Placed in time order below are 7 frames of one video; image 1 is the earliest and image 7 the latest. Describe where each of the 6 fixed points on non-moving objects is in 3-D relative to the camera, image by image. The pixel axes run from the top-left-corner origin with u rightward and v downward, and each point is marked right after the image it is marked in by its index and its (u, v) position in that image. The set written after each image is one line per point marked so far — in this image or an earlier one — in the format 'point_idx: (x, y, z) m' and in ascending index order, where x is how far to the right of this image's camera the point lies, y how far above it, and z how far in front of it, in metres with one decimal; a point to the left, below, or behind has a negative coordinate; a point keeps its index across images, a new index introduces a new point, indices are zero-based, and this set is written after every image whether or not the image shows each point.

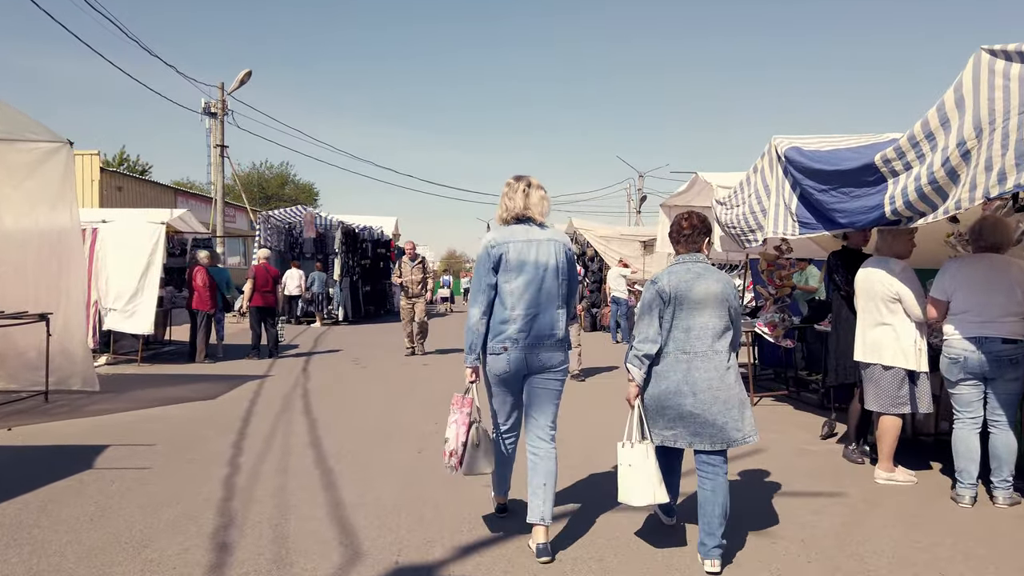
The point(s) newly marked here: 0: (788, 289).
0: (+3.0, 0.0, +8.0) m
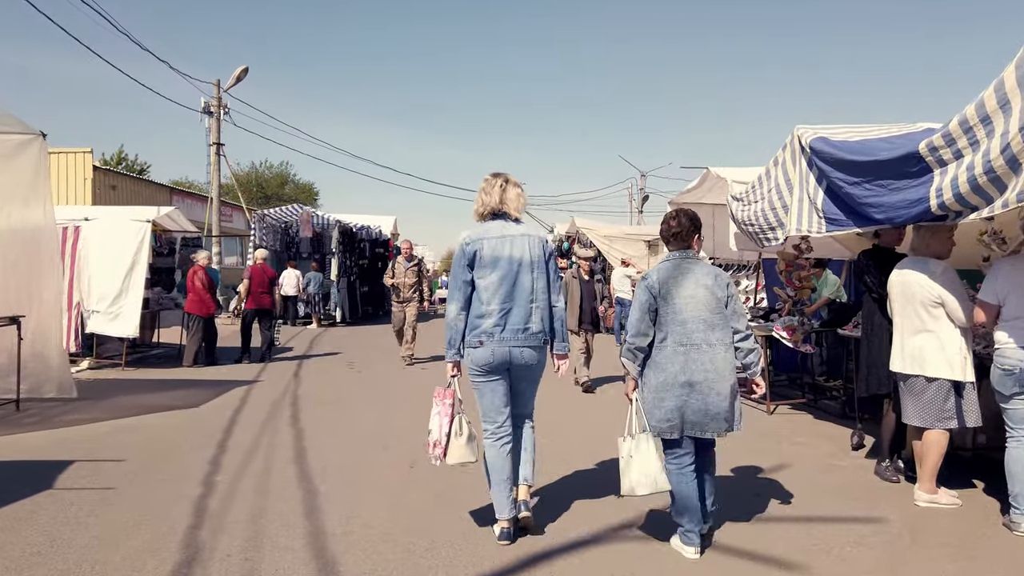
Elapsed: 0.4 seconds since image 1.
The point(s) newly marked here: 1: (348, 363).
0: (+3.0, 0.0, +7.5) m
1: (-2.6, -1.2, +11.6) m
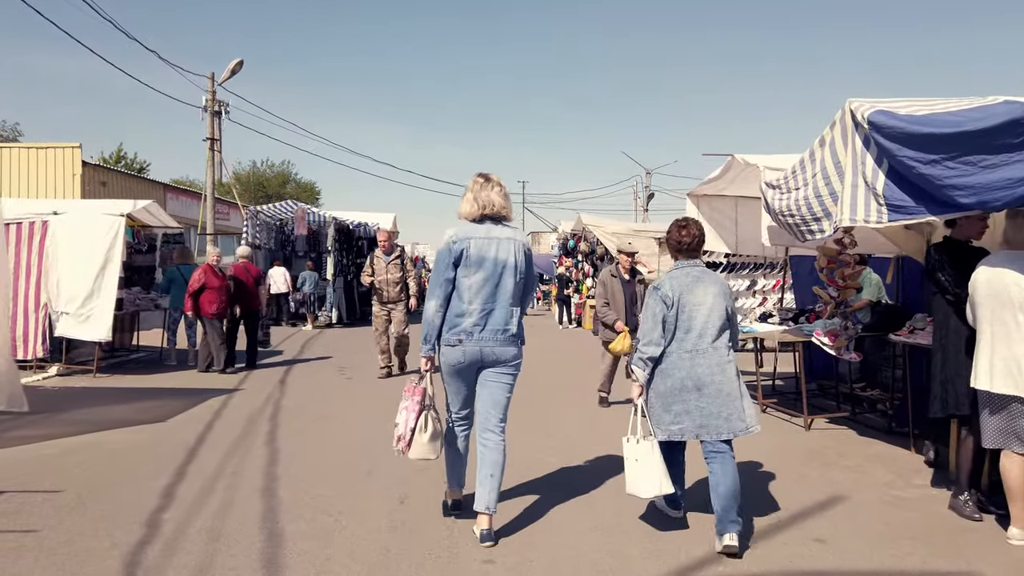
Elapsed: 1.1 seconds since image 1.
0: (+3.1, 0.0, +6.6) m
1: (-2.5, -1.2, +10.8) m
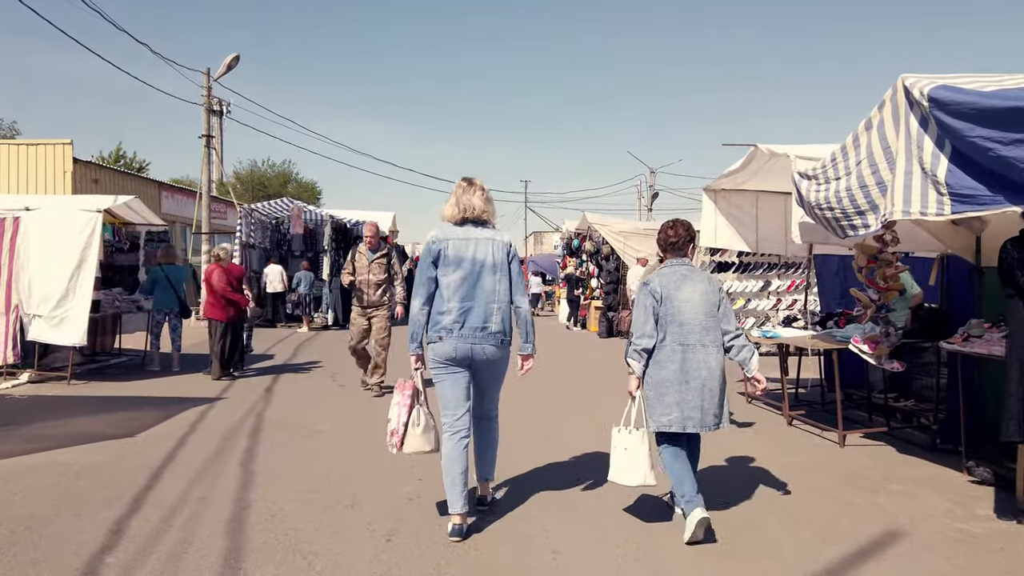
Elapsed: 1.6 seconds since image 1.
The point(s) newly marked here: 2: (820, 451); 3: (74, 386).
0: (+3.1, -0.1, +6.0) m
1: (-2.5, -1.2, +10.2) m
2: (+2.6, -1.4, +6.1) m
3: (-5.4, -1.2, +9.0) m
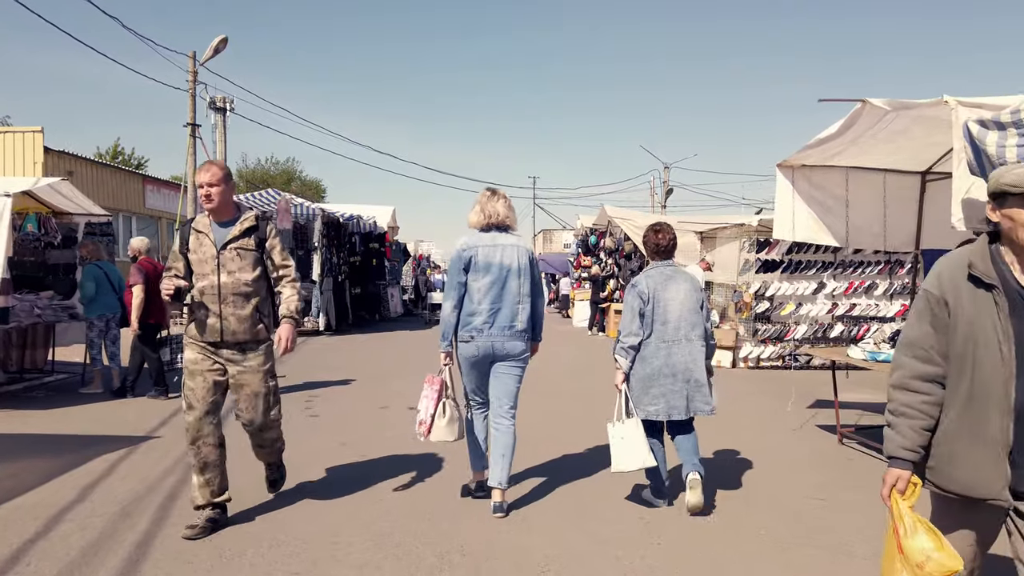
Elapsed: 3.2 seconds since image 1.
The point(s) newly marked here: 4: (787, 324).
0: (+3.2, -0.1, +4.0) m
1: (-2.3, -1.3, +8.2) m
2: (+2.7, -1.4, +4.1) m
3: (-5.2, -1.3, +7.1) m
4: (+4.7, -0.6, +12.6) m
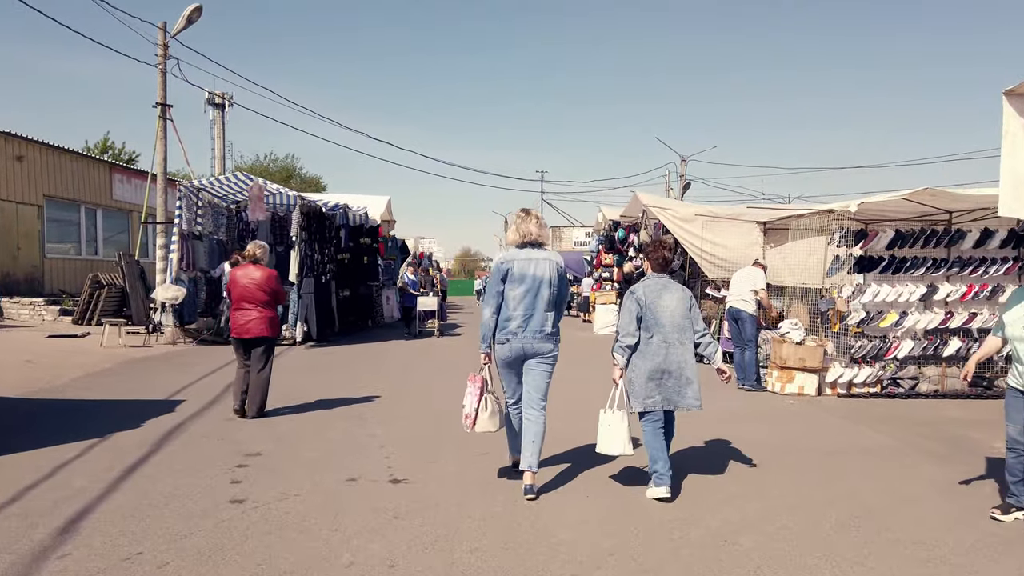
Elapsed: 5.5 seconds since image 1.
0: (+3.5, -0.2, +1.2) m
1: (-2.0, -1.3, +5.4) m
2: (+3.0, -1.5, +1.3) m
3: (-4.9, -1.3, +4.4) m
4: (+5.0, -0.7, +9.8) m
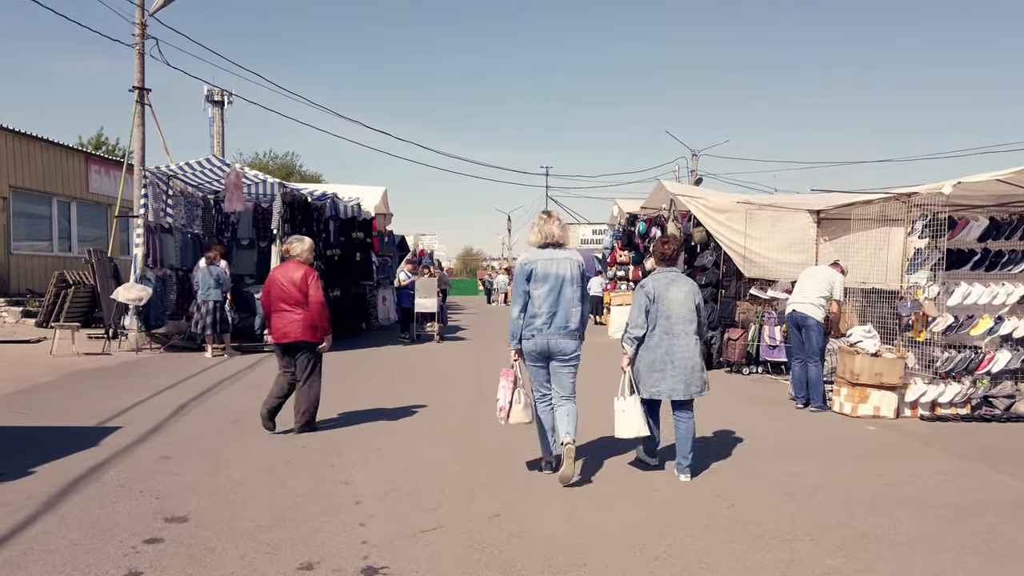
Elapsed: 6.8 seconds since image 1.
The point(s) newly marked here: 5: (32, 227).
0: (+3.6, -0.2, -0.5) m
1: (-1.9, -1.3, +3.8) m
2: (+3.1, -1.5, -0.3) m
3: (-4.8, -1.3, +2.7) m
4: (+5.1, -0.7, +8.1) m
5: (-12.7, +1.6, +19.5) m
